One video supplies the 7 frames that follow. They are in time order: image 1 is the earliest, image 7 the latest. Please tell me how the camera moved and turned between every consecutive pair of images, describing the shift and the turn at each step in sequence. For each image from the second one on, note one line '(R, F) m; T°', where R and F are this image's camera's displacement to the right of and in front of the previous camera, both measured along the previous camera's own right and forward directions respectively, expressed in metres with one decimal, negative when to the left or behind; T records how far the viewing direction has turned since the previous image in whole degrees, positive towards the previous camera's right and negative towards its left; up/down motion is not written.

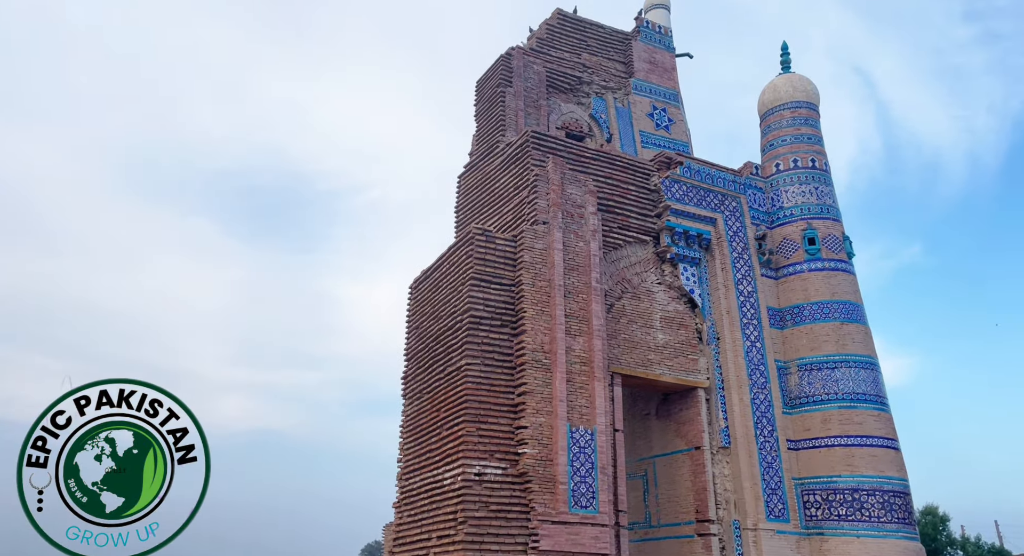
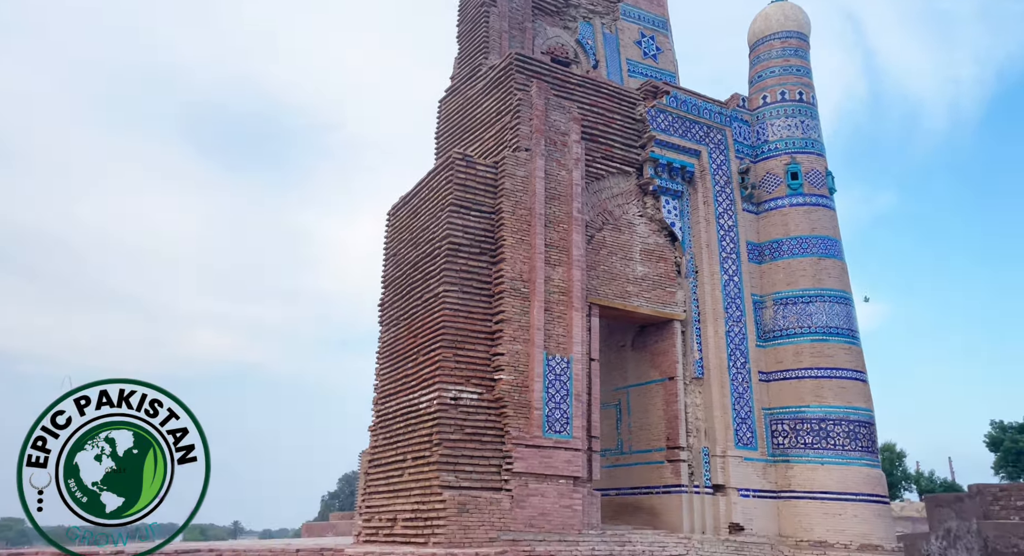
(0.0, +0.1) m; +2°
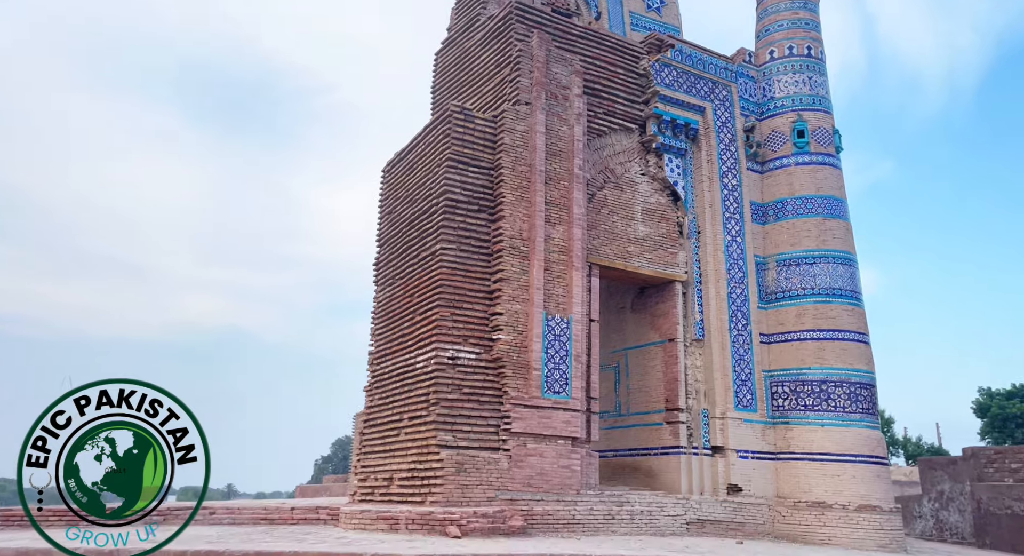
(0.0, +0.2) m; 0°
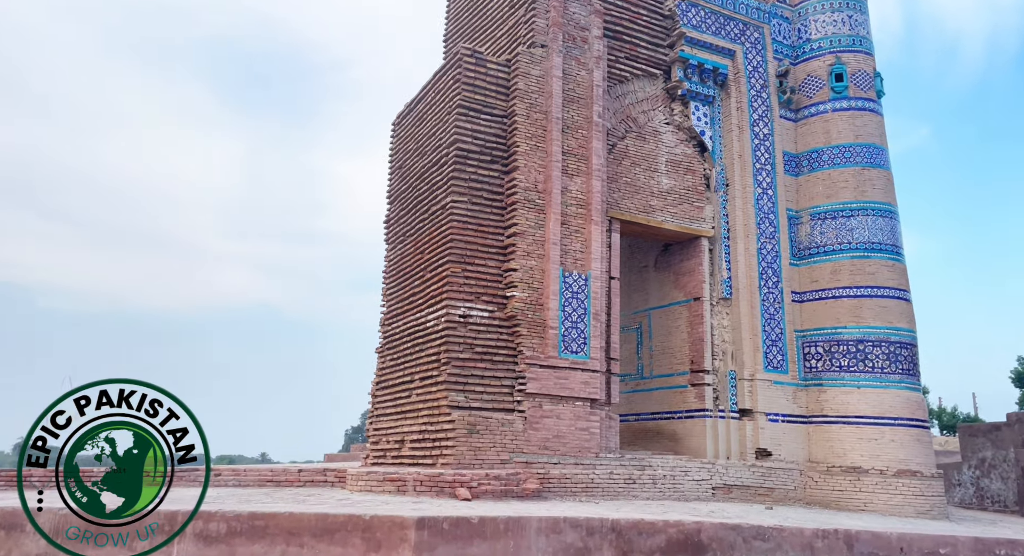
(+0.2, +0.5) m; -2°
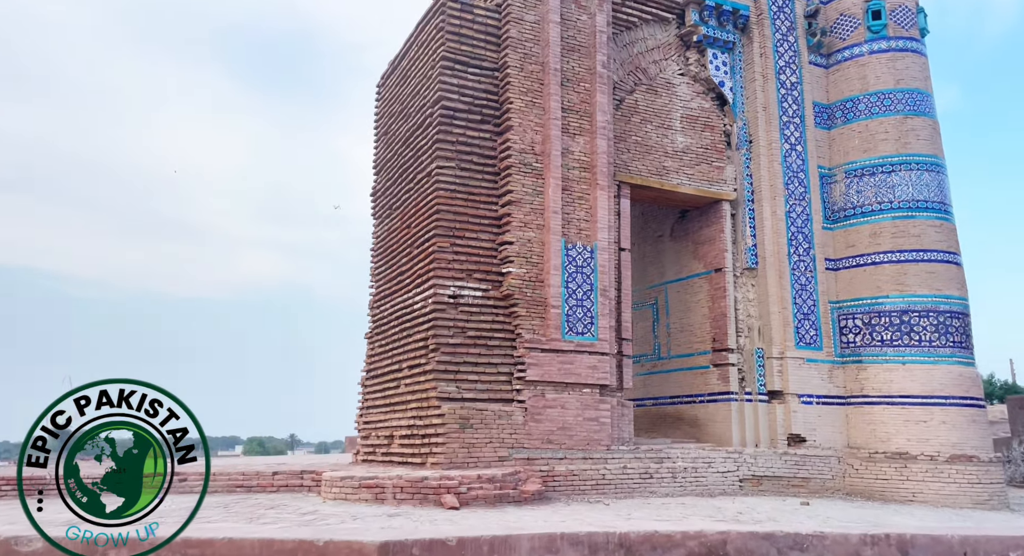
(+0.3, +1.0) m; -2°
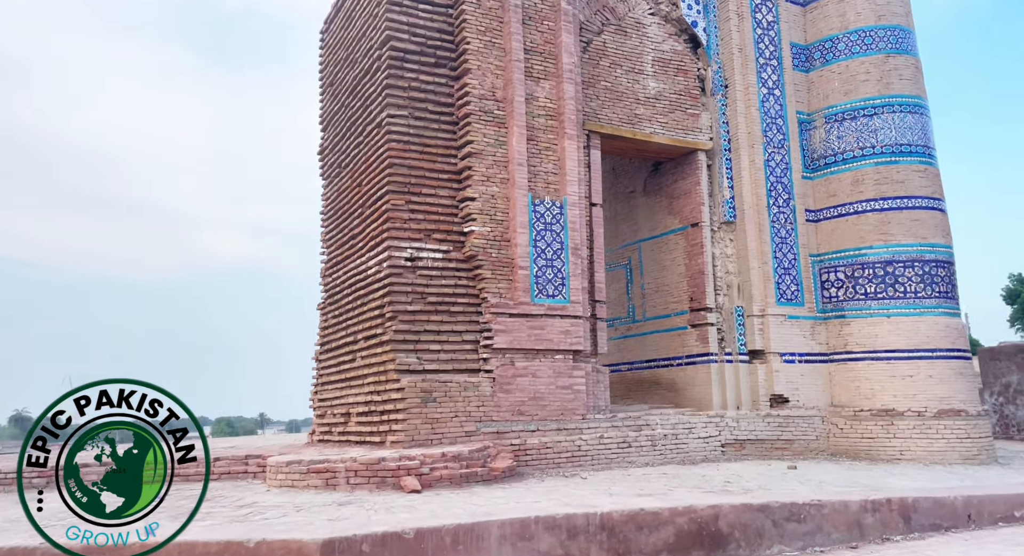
(0.0, +0.7) m; +2°
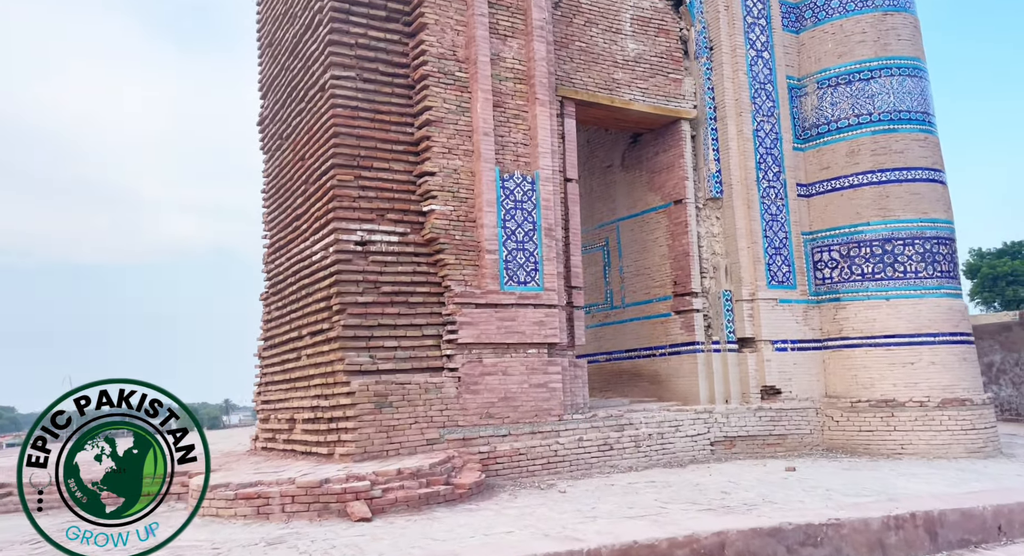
(0.0, +0.9) m; +2°
